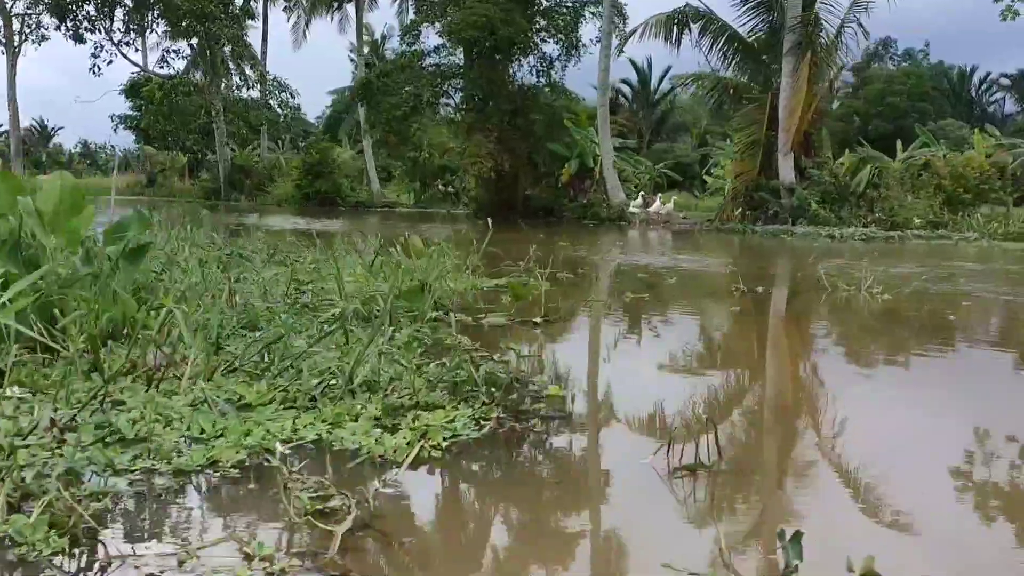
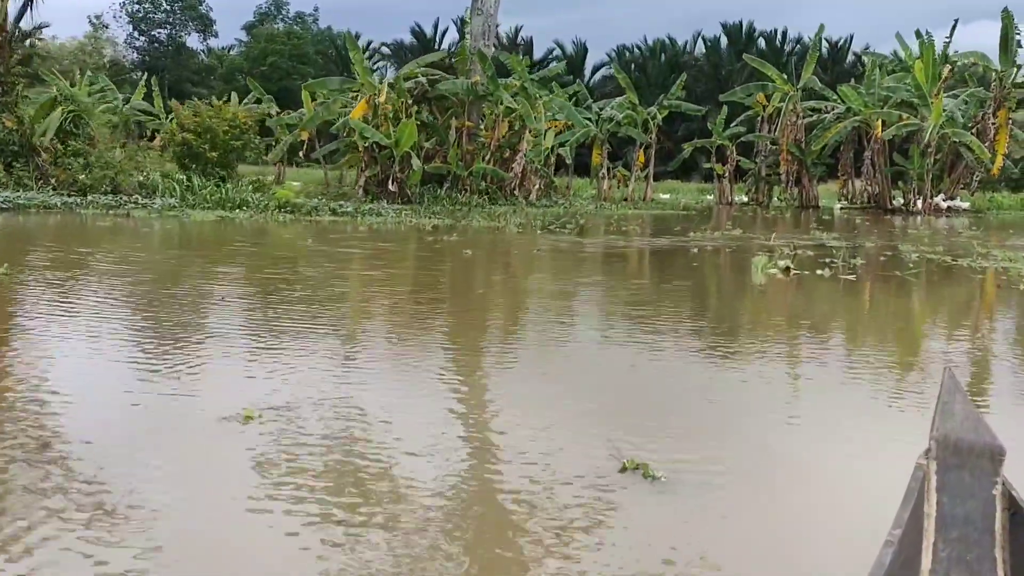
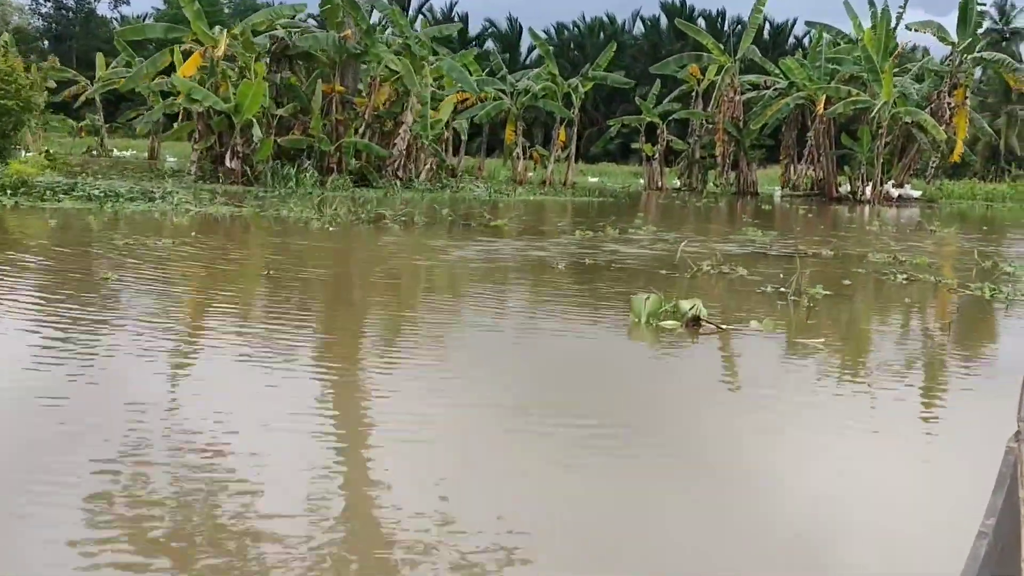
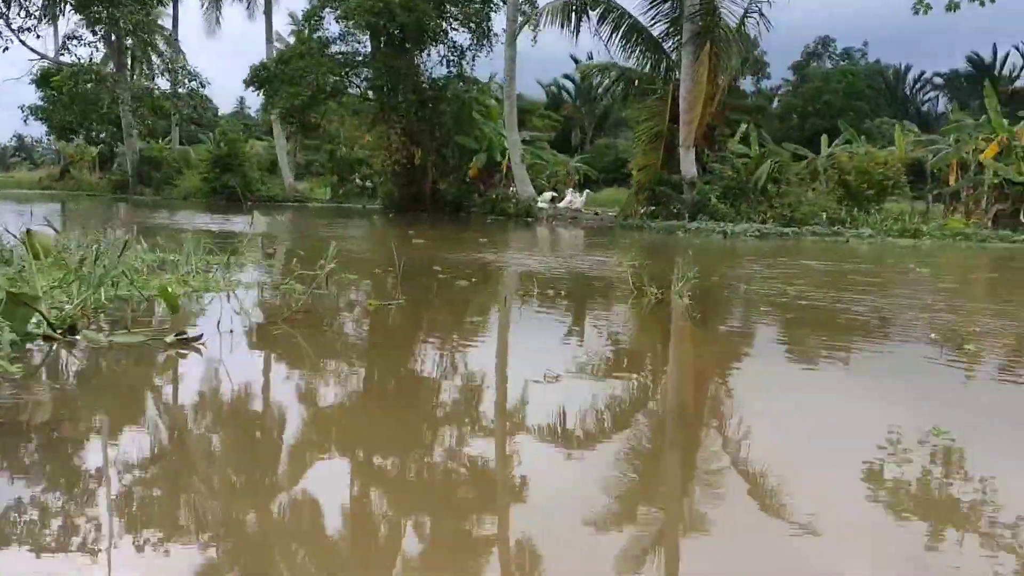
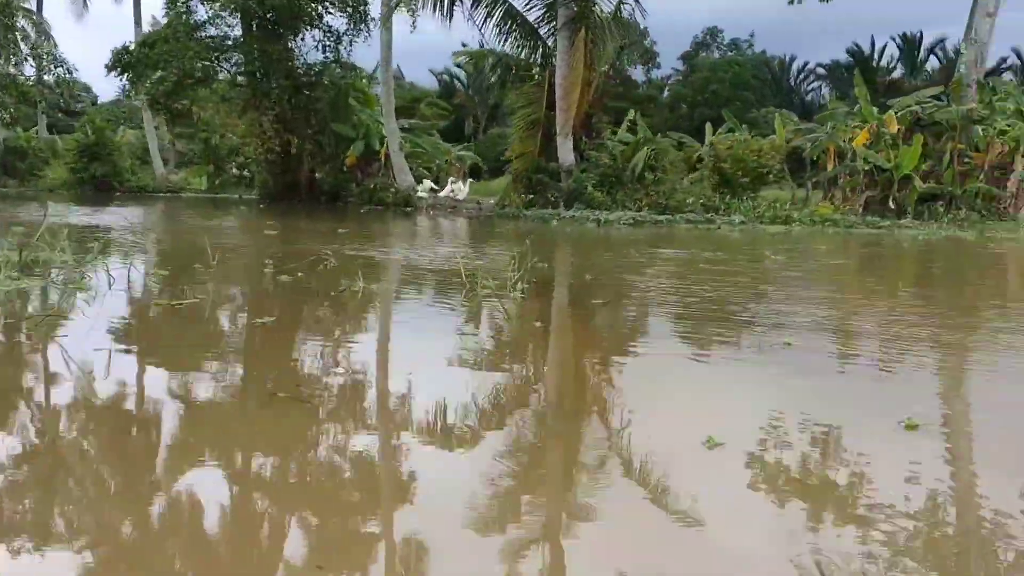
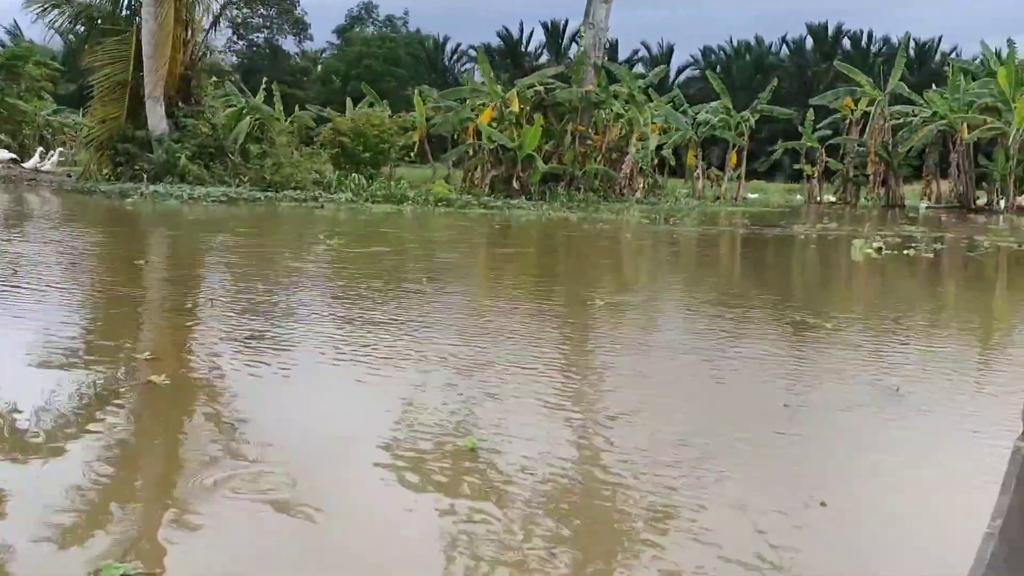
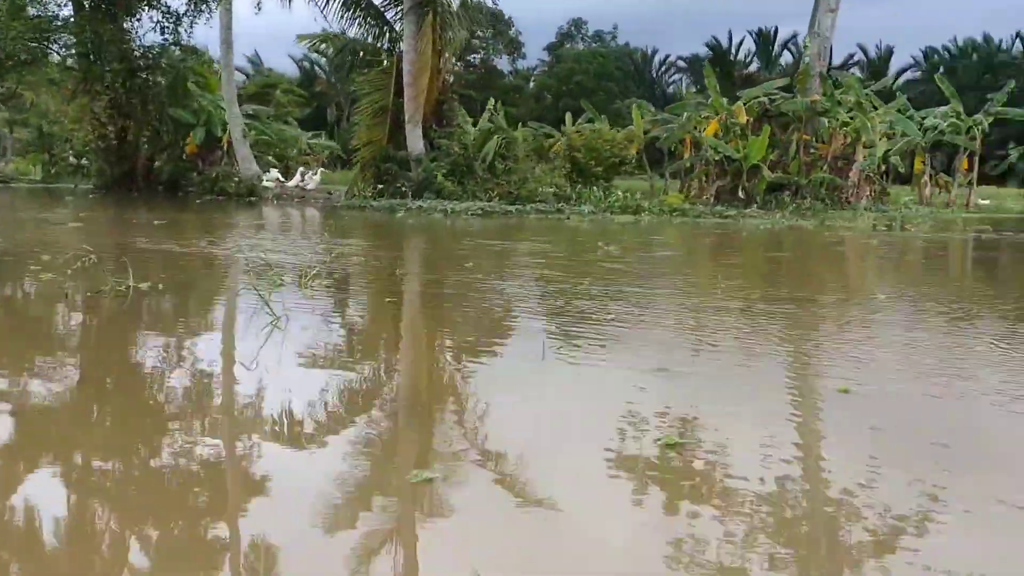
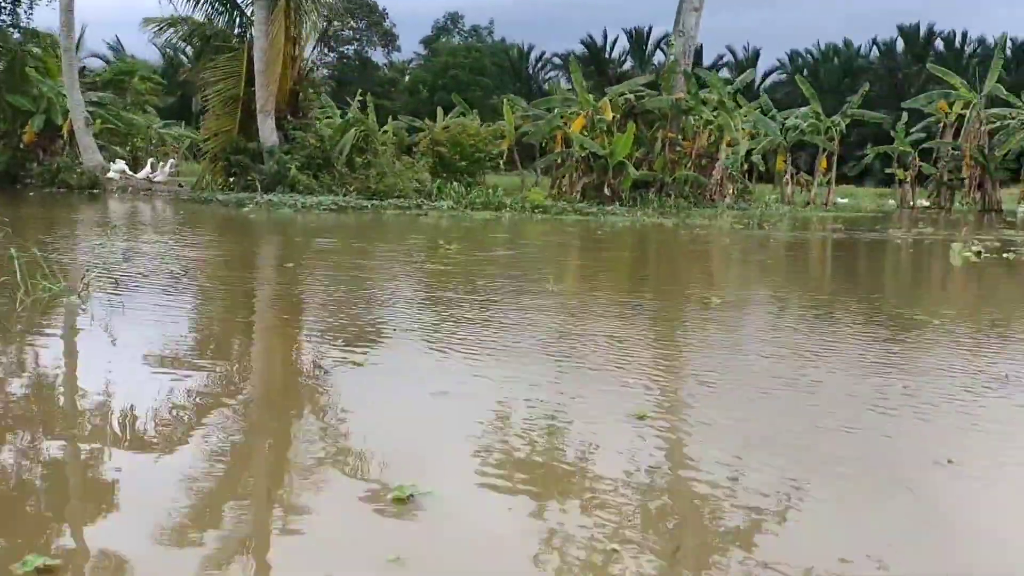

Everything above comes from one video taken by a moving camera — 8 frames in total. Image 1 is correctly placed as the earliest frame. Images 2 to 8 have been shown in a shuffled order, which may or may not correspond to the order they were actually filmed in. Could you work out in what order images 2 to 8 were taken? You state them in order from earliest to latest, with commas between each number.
4, 5, 7, 8, 6, 2, 3
